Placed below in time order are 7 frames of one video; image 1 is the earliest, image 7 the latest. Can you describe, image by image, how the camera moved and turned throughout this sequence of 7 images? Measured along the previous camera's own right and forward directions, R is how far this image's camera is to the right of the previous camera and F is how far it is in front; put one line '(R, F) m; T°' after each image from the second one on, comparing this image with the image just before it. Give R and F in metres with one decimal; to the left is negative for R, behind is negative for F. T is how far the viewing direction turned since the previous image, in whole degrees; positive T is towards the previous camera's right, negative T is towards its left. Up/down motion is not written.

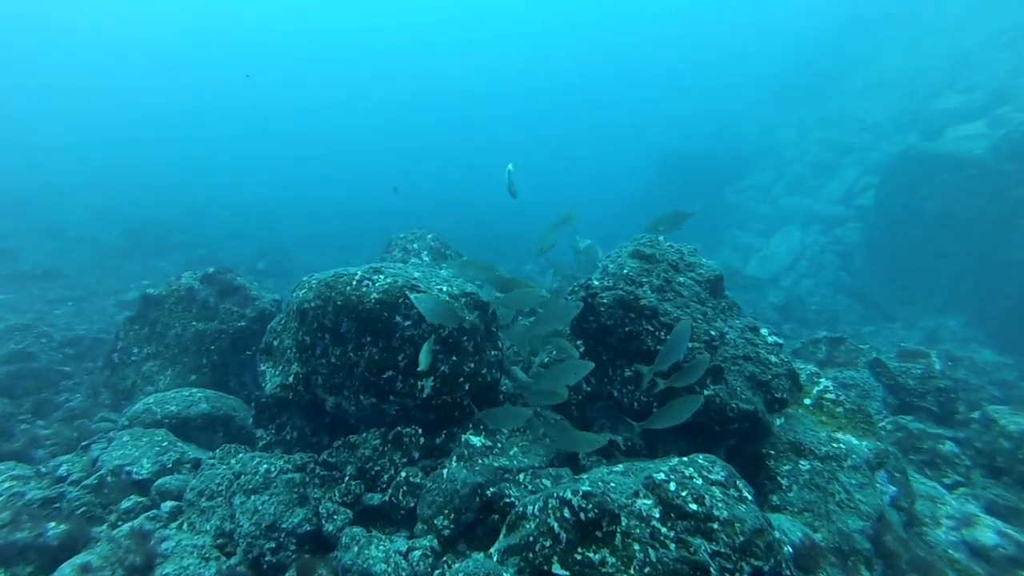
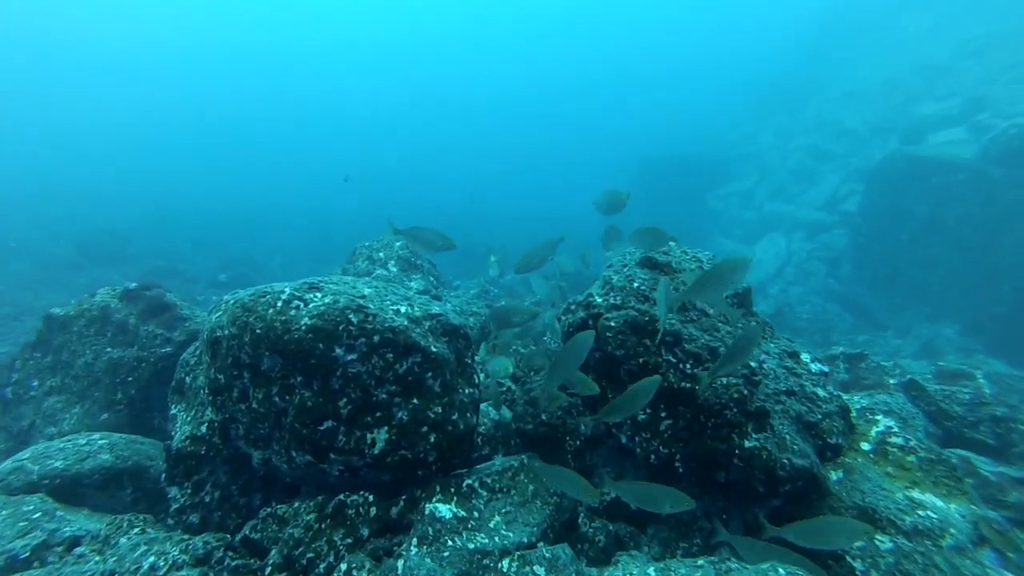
(0.0, +1.3) m; +2°
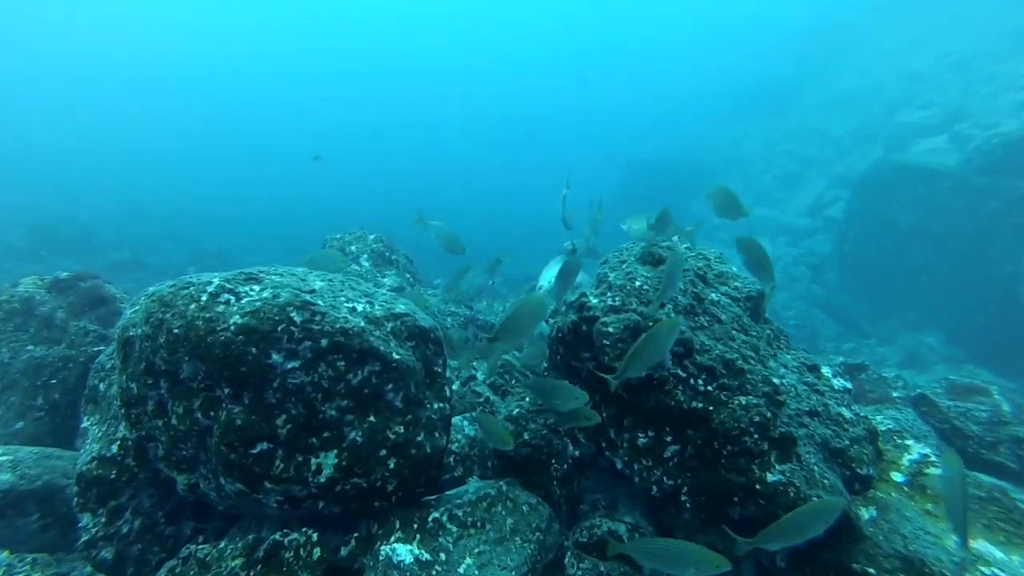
(0.0, +0.7) m; +2°
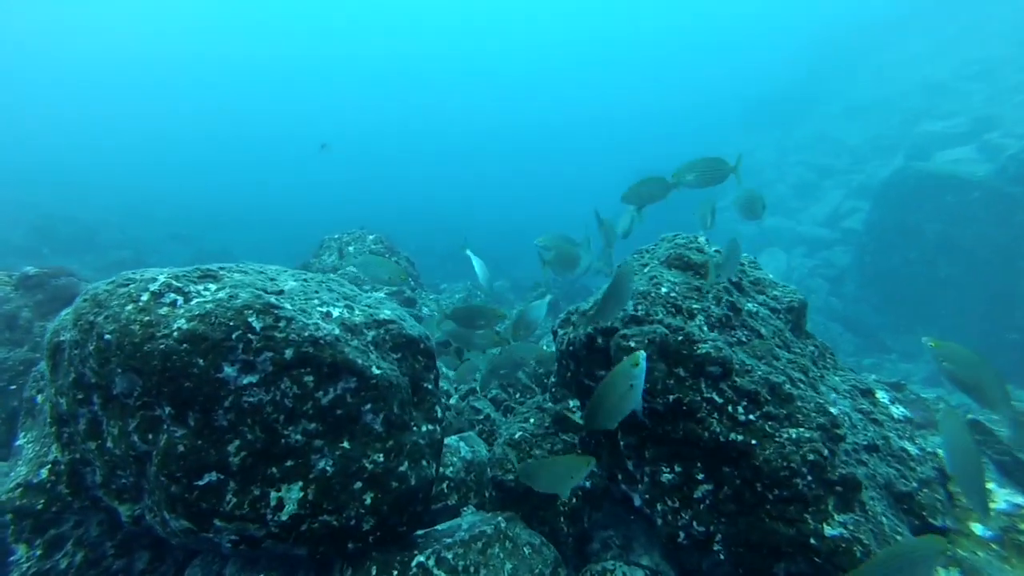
(0.0, +0.6) m; -1°
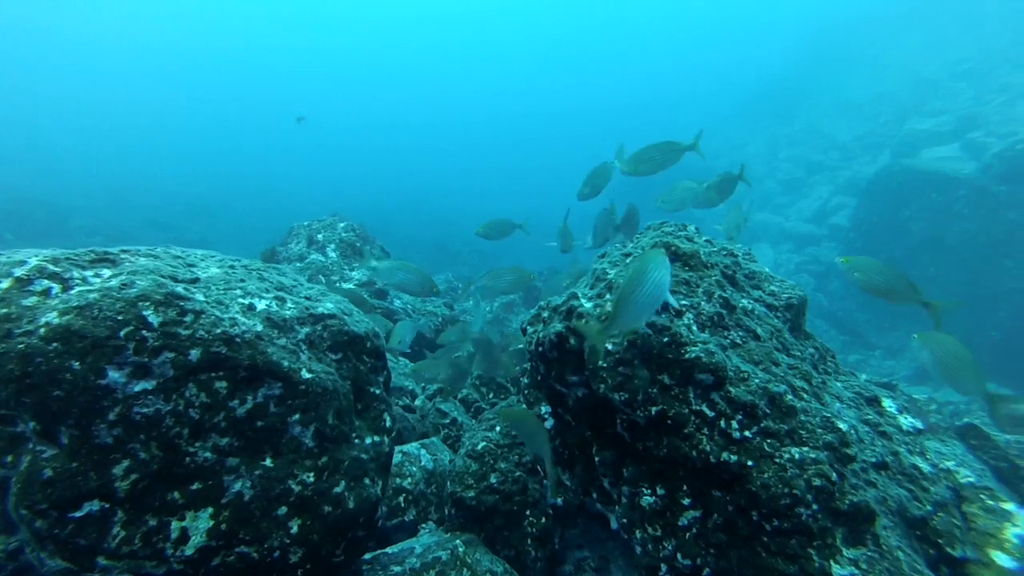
(+0.1, +0.5) m; +1°
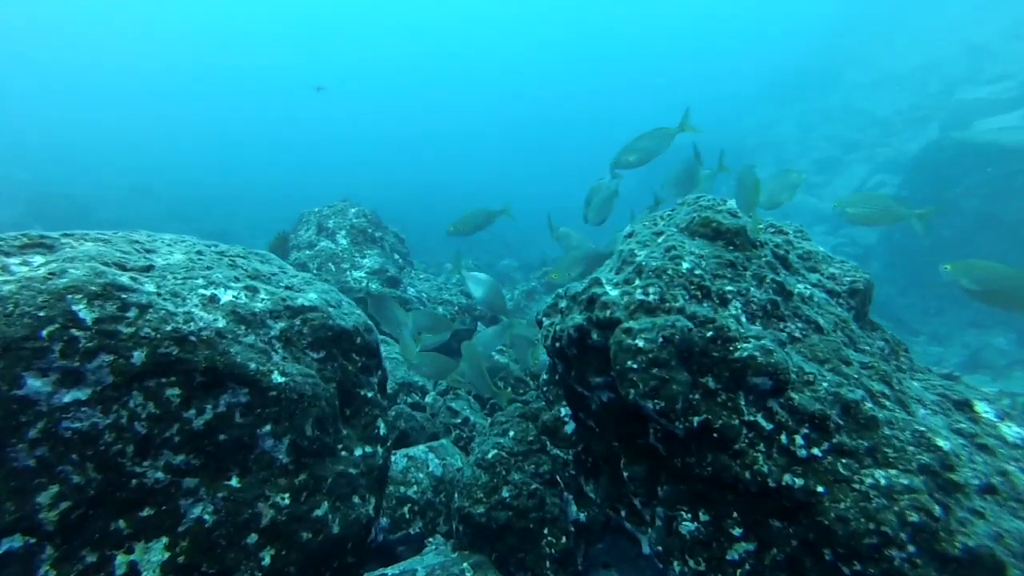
(+0.1, +0.4) m; -3°
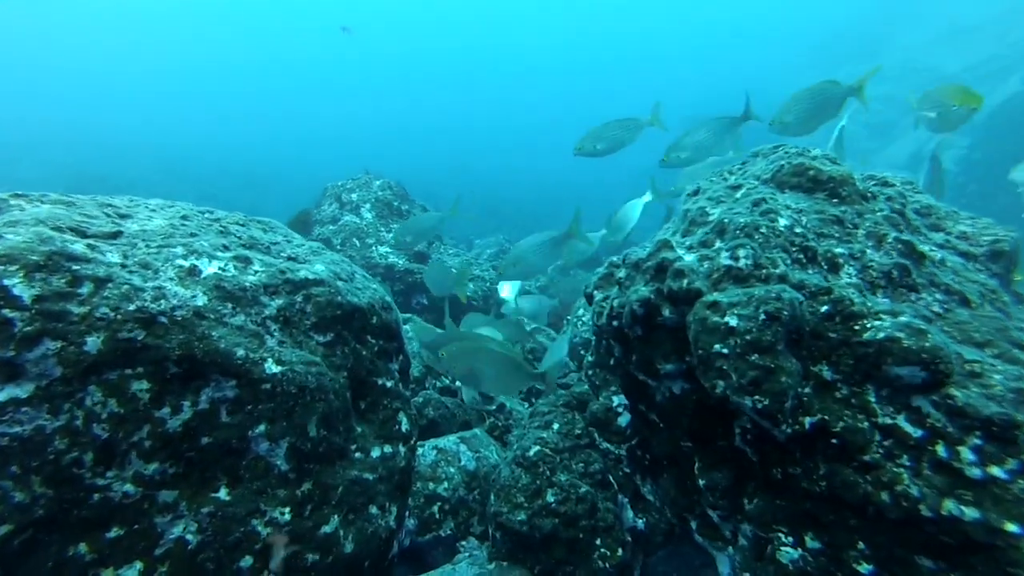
(-0.1, +0.5) m; -3°
